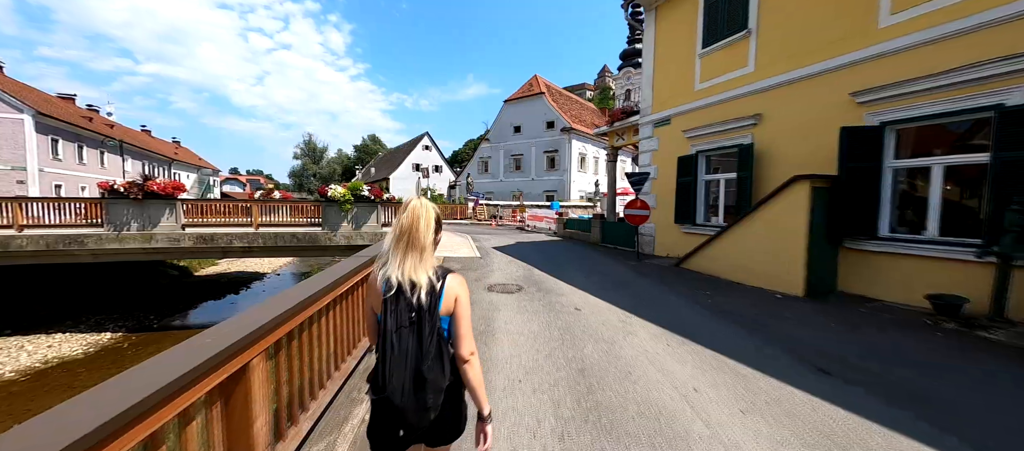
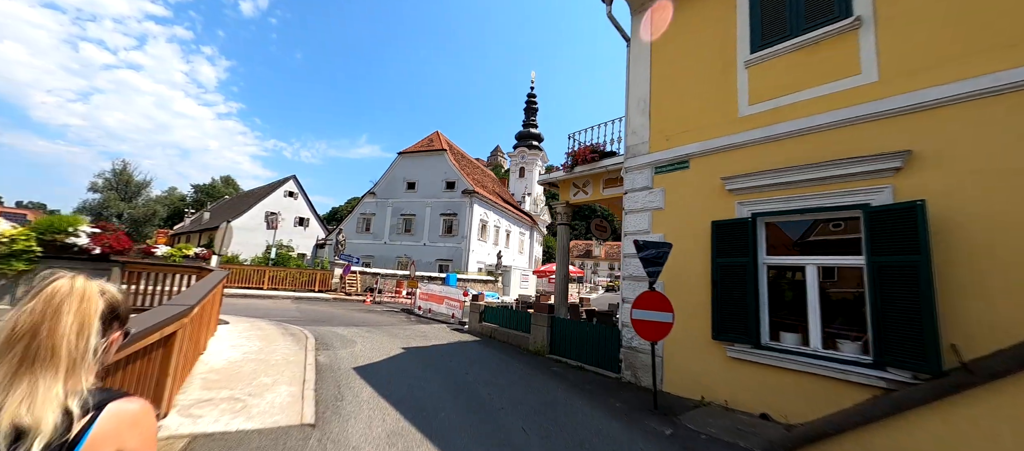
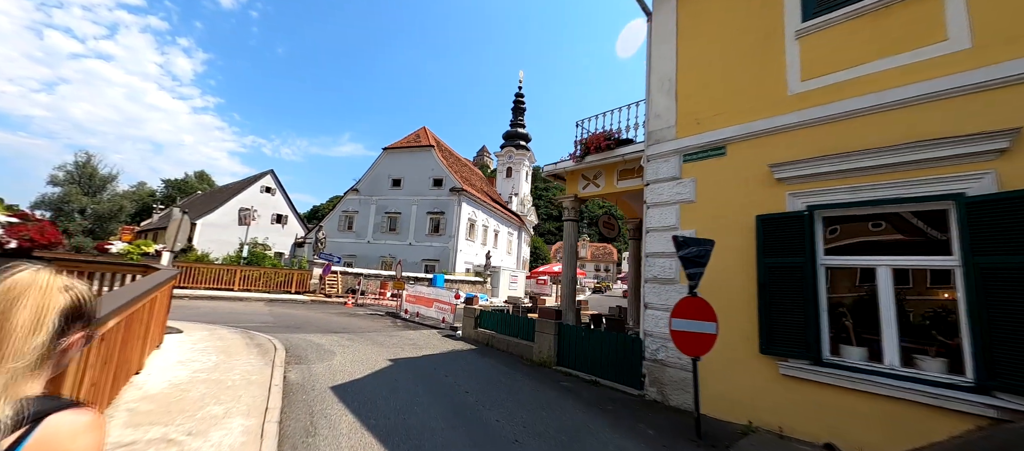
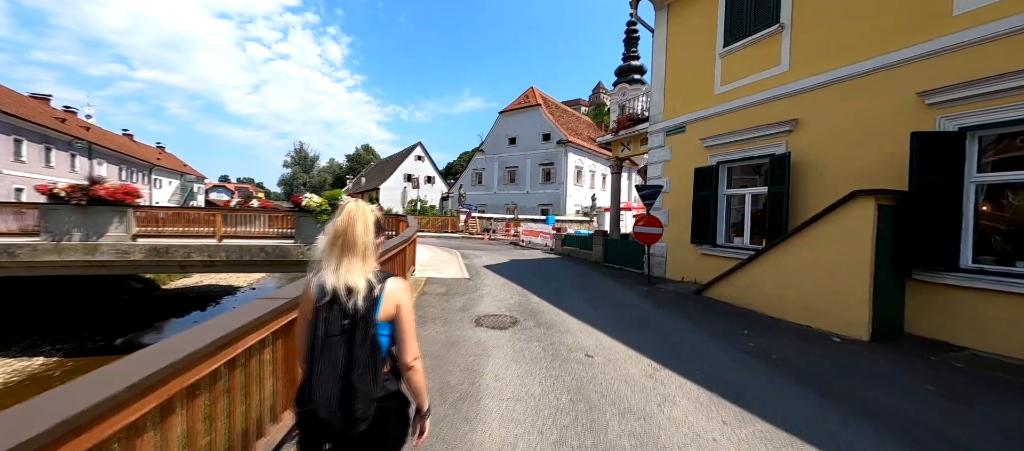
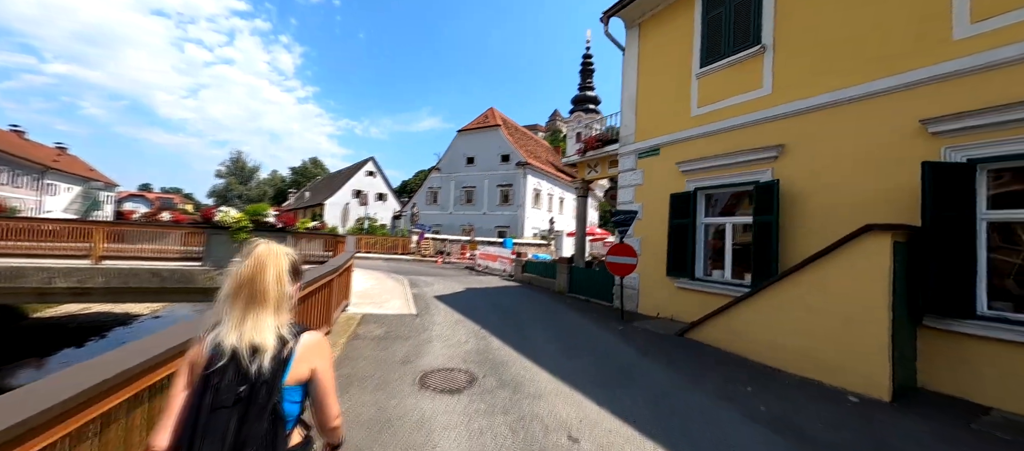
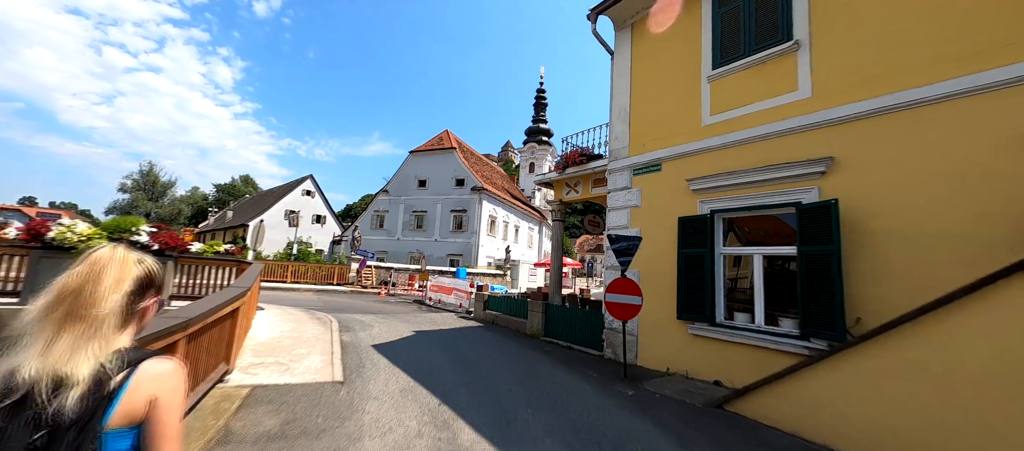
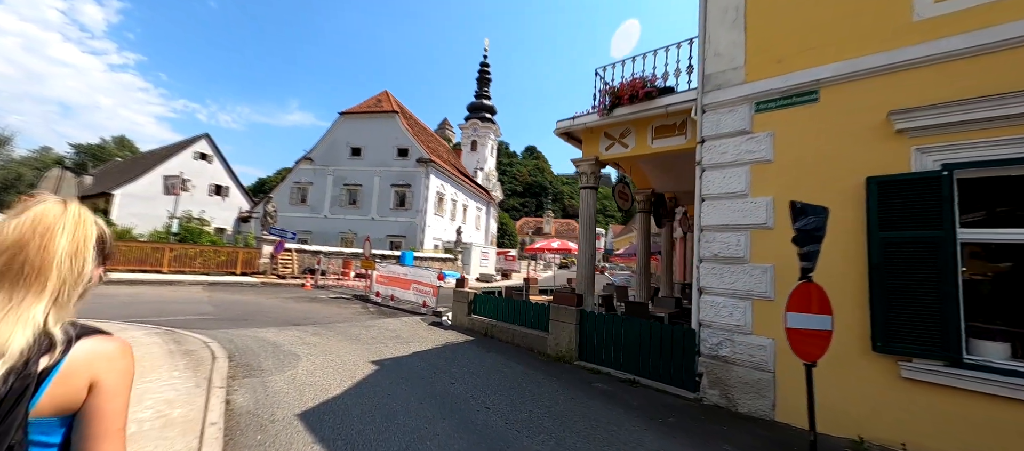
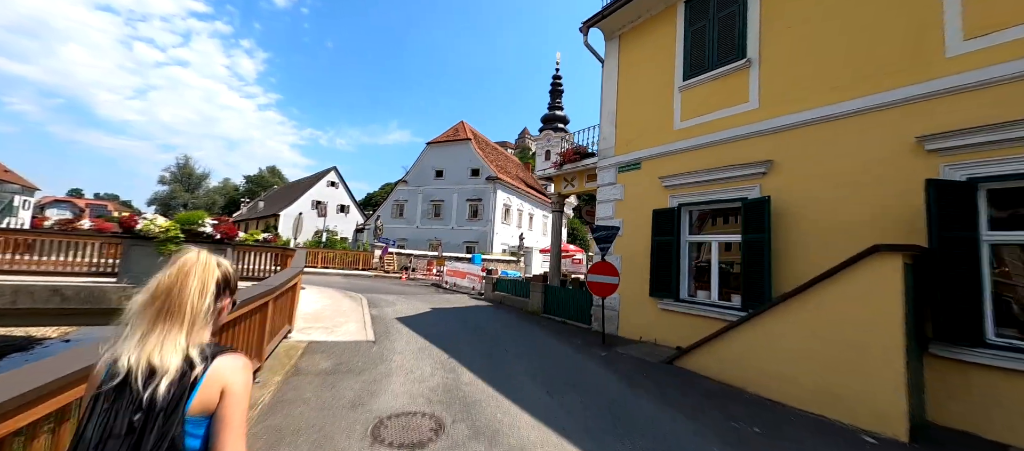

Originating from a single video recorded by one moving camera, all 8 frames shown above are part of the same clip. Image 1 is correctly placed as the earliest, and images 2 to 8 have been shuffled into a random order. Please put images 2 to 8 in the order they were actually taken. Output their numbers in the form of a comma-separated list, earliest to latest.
4, 5, 8, 6, 2, 3, 7
